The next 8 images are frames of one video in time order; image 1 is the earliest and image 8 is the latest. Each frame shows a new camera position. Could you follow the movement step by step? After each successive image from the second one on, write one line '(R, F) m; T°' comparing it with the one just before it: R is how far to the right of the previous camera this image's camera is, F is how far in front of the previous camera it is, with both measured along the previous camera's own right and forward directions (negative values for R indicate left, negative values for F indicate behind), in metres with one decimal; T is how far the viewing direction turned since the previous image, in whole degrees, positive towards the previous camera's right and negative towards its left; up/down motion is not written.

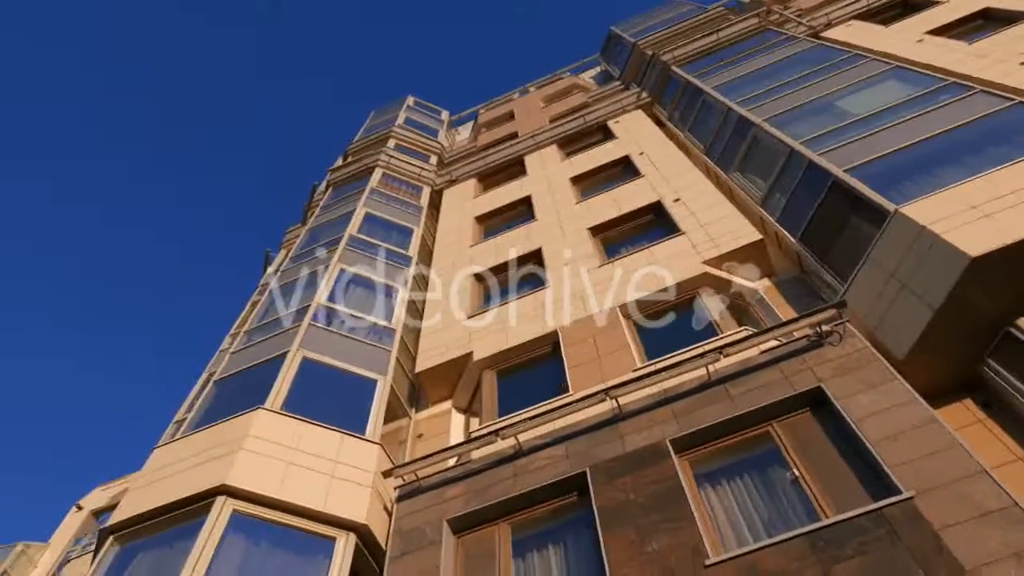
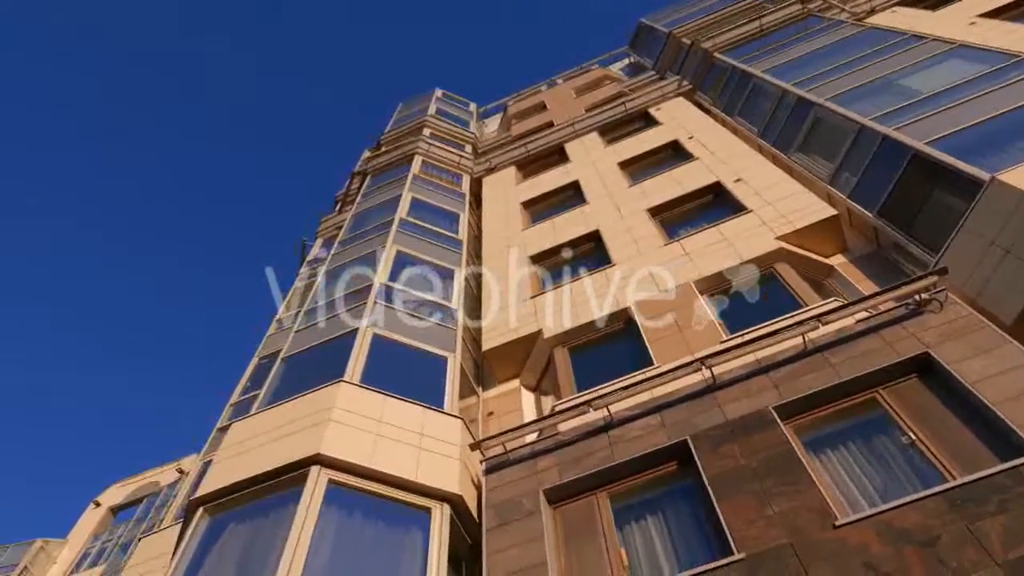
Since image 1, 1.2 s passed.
(-1.5, +0.1) m; 0°
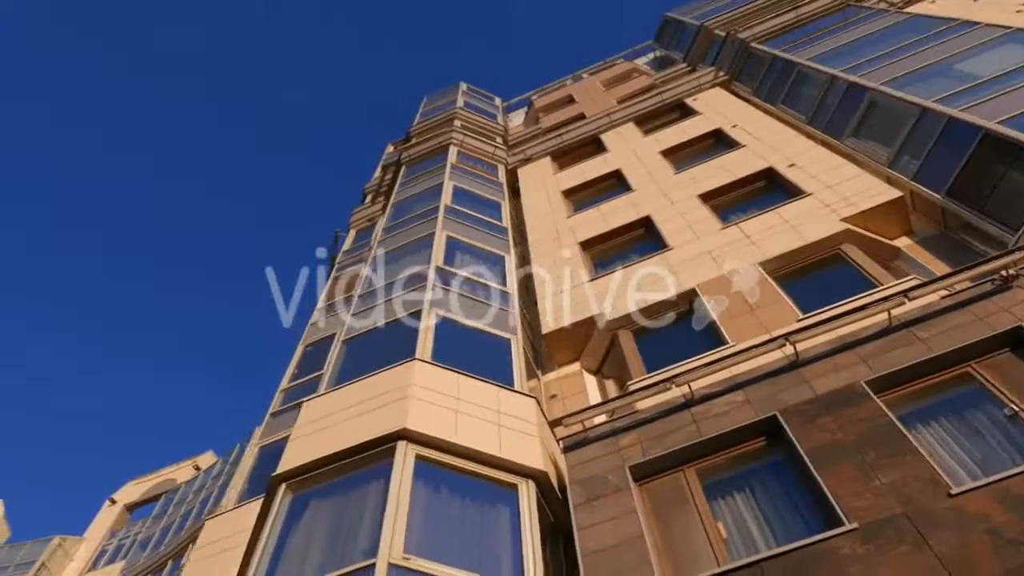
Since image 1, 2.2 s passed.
(-1.3, +0.1) m; 0°
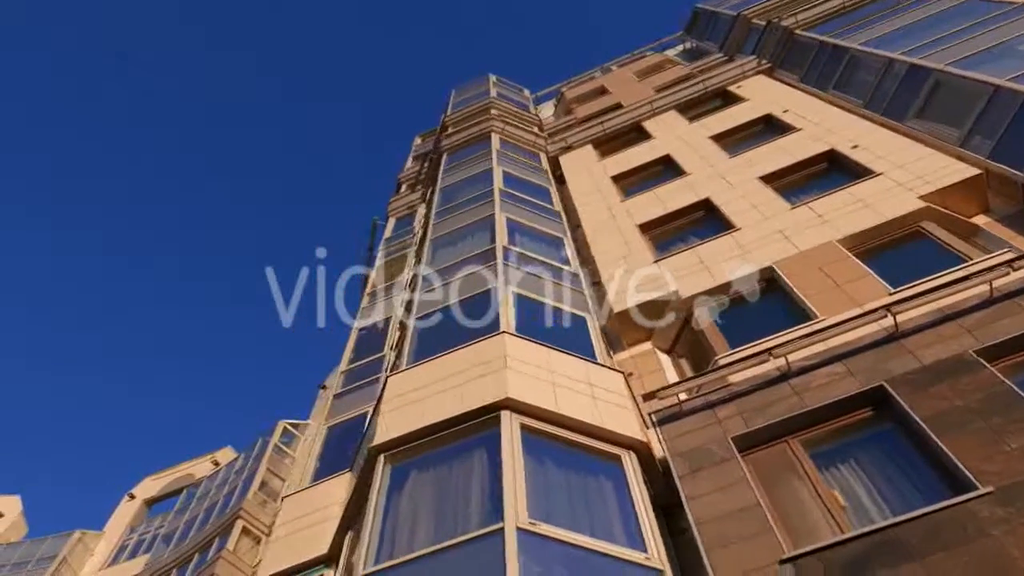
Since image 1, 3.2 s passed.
(-1.5, +0.1) m; 0°
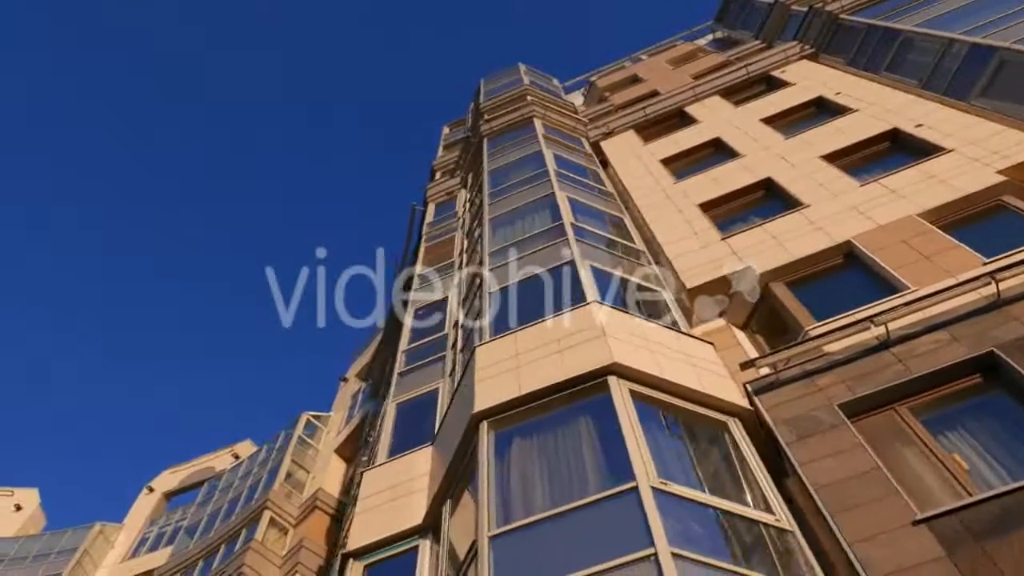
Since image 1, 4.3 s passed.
(-1.5, +0.1) m; 0°
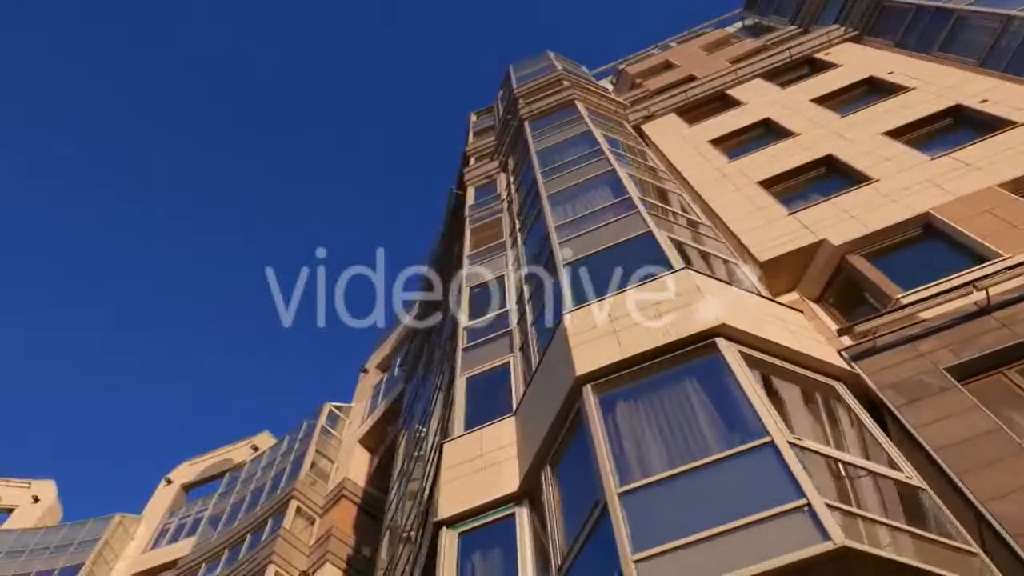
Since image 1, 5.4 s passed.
(-1.5, +0.2) m; 0°
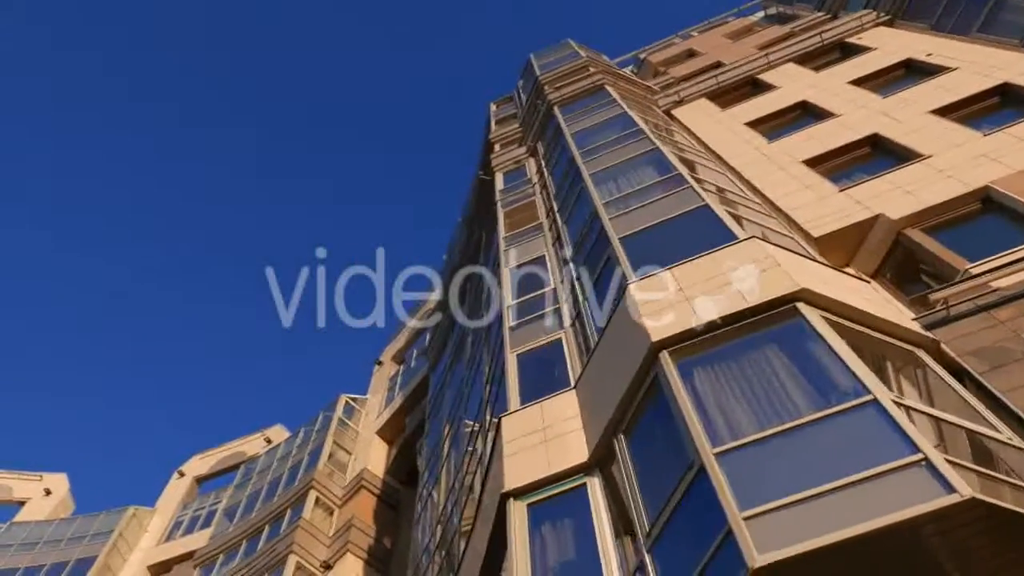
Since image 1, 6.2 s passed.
(-1.0, +0.2) m; 0°
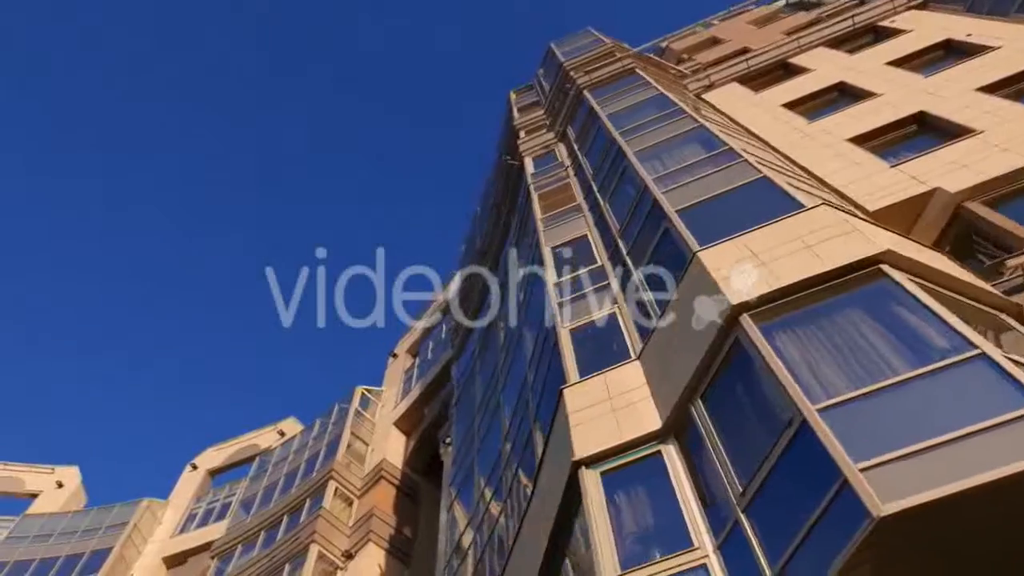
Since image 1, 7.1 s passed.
(-1.1, +0.2) m; 0°
